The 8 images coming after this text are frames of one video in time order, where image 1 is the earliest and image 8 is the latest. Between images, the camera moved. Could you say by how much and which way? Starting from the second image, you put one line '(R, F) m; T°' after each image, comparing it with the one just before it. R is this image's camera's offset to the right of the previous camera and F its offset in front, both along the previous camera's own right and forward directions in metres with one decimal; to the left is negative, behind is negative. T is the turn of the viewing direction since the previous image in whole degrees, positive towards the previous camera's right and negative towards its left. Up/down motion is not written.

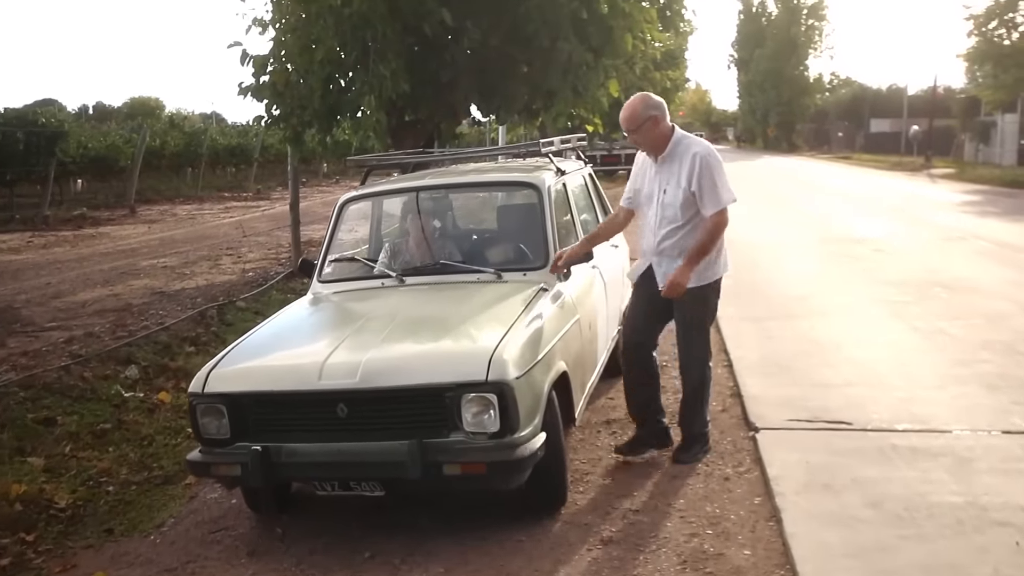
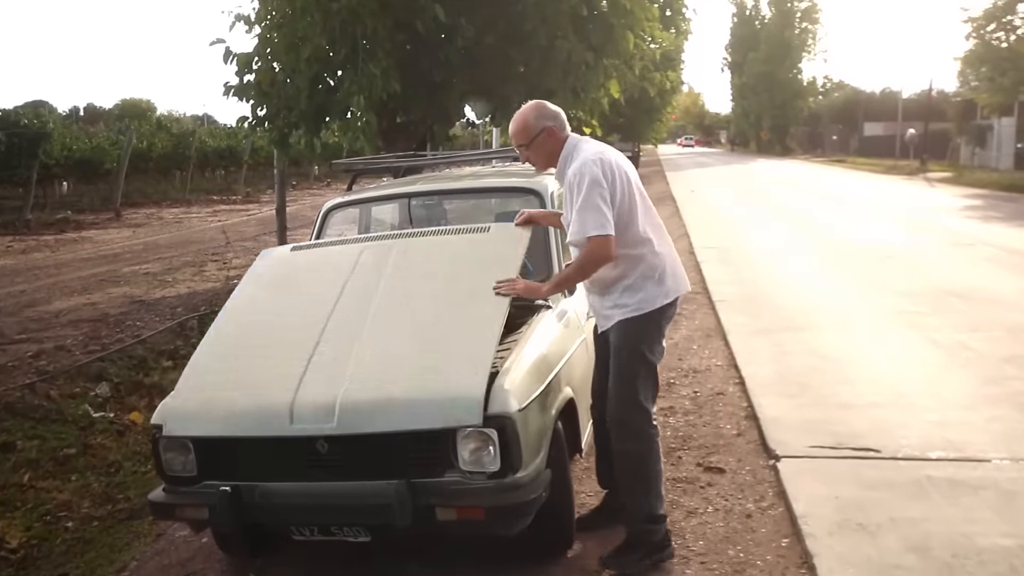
(0.0, +0.4) m; 0°
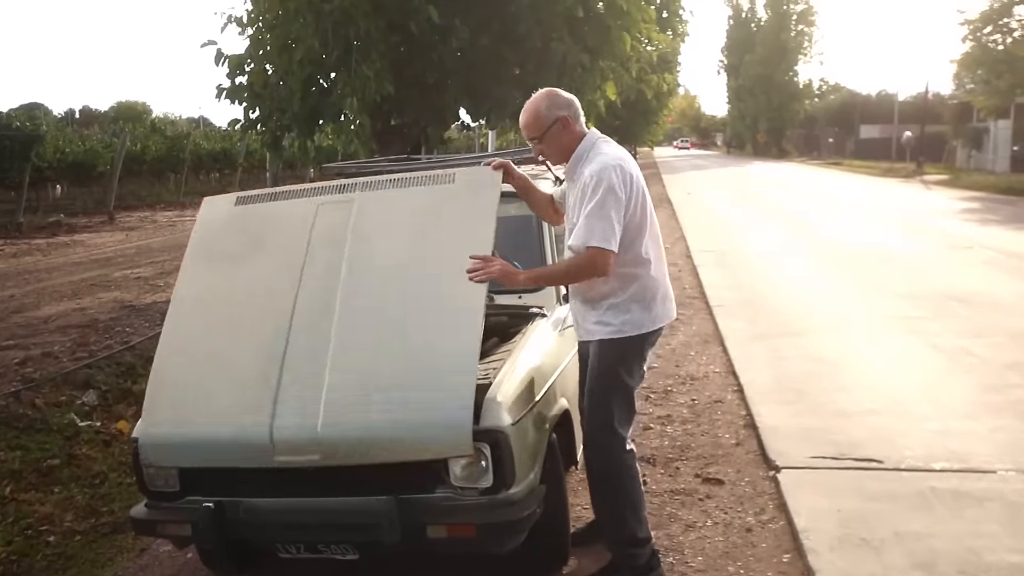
(0.0, +0.1) m; 0°
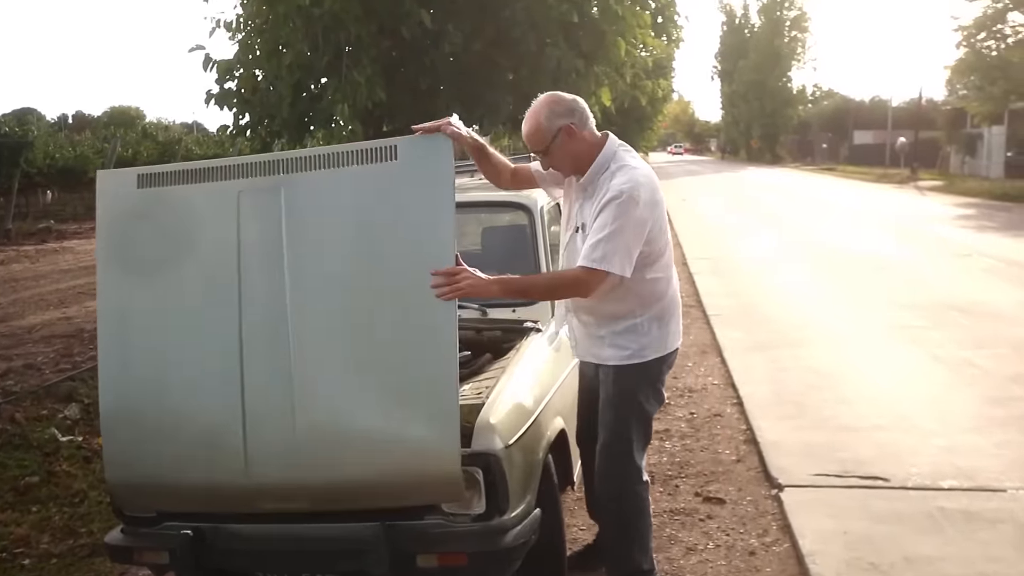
(0.0, +0.2) m; 0°
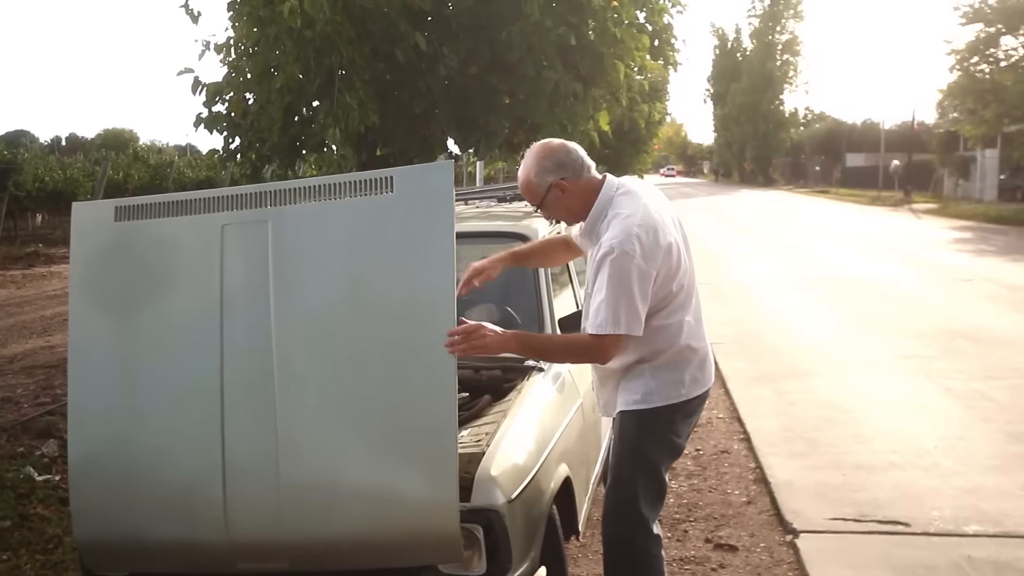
(0.0, +0.2) m; 0°
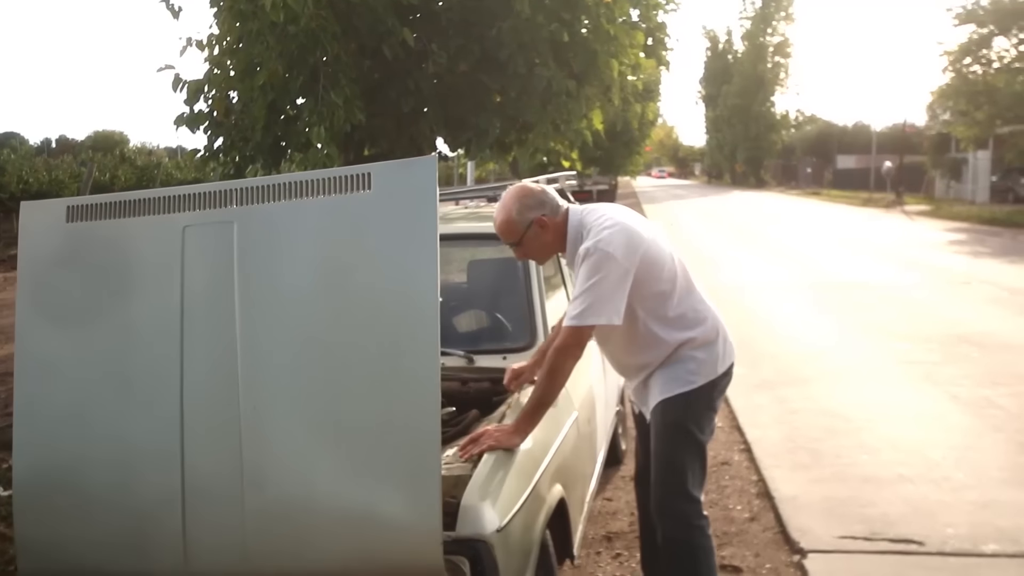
(0.0, +0.3) m; 0°
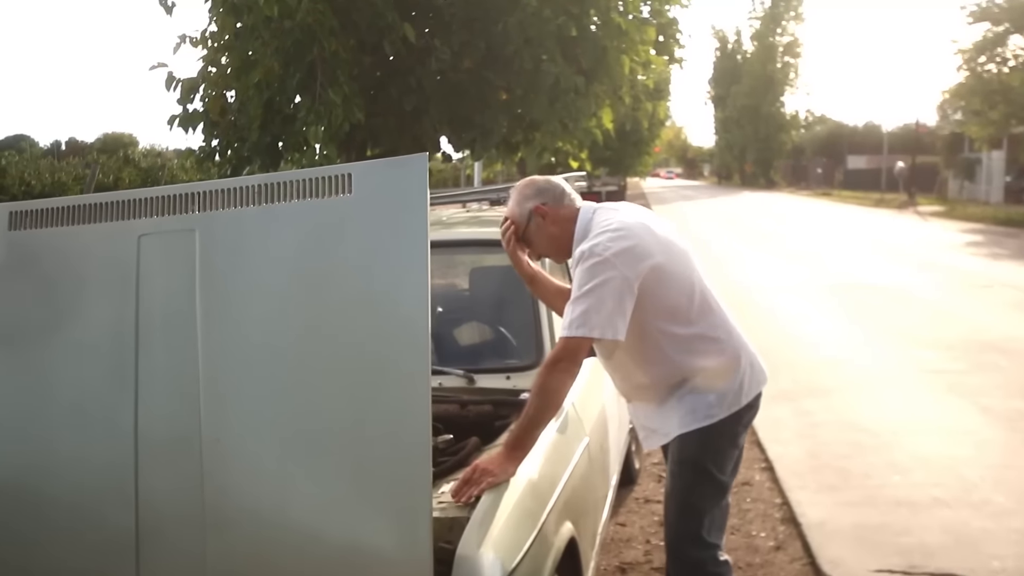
(0.0, +0.4) m; -1°
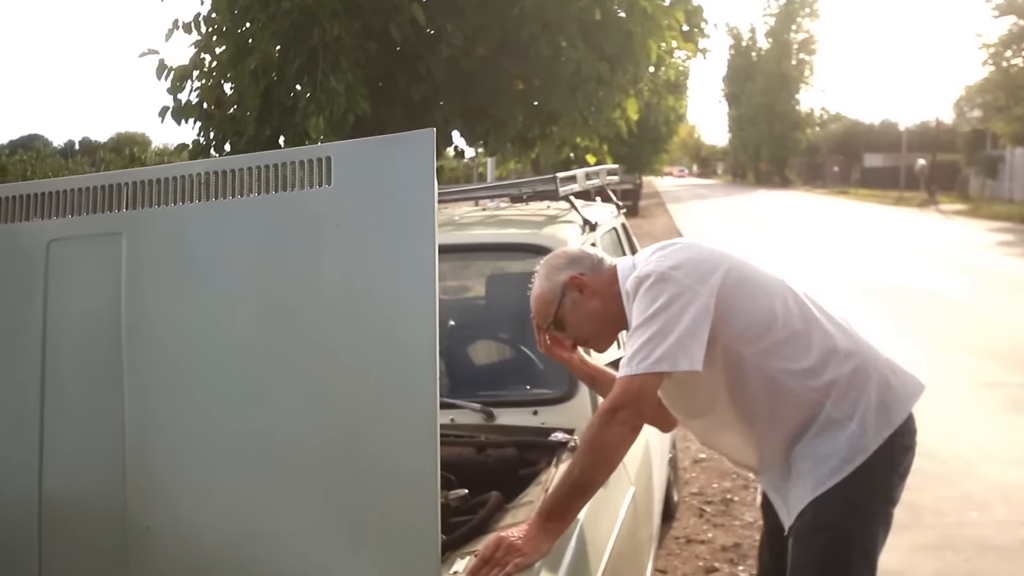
(0.0, +0.6) m; -1°
